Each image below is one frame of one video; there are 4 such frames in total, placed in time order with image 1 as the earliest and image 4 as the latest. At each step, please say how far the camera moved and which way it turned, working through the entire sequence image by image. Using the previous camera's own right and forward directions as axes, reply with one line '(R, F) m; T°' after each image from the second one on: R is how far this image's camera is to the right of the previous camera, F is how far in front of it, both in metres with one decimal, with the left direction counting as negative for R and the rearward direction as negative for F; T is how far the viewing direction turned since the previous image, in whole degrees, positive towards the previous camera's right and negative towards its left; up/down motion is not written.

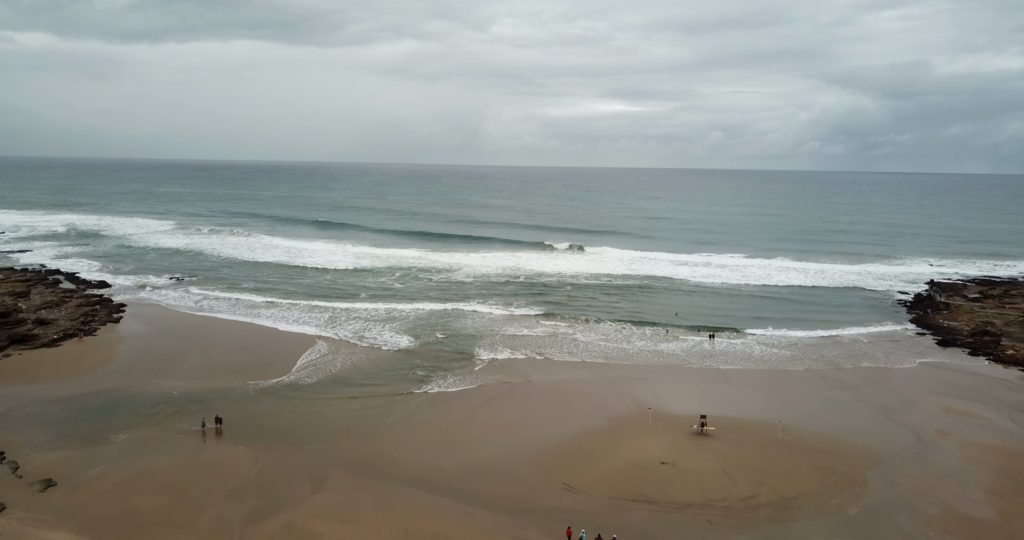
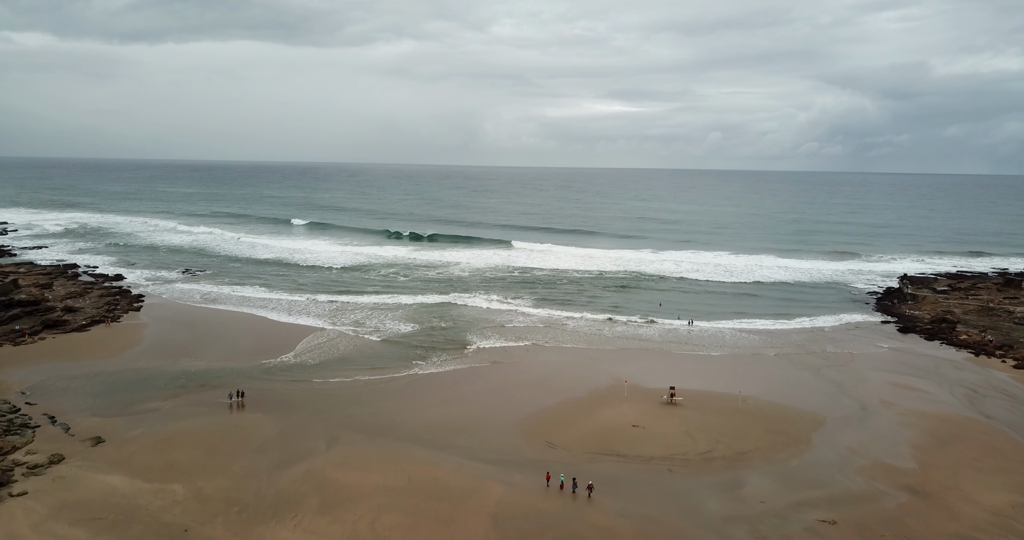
(+0.3, -1.7) m; 0°
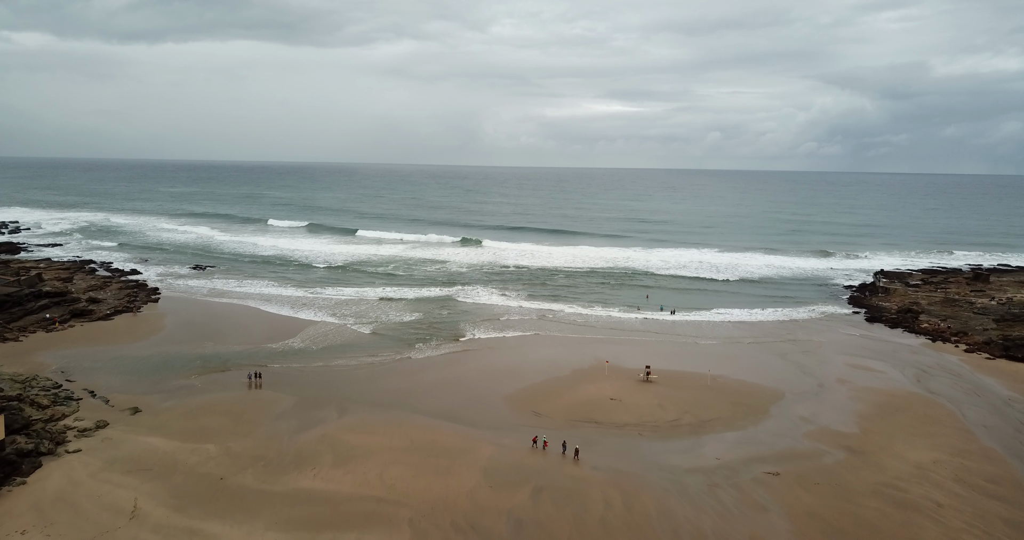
(+0.3, -1.6) m; 0°
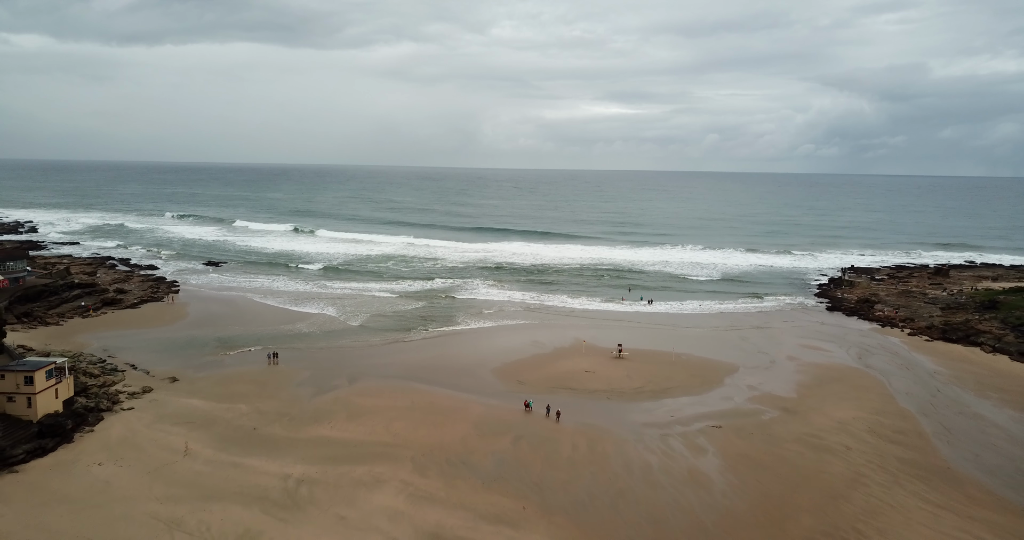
(+0.4, -2.3) m; 0°
